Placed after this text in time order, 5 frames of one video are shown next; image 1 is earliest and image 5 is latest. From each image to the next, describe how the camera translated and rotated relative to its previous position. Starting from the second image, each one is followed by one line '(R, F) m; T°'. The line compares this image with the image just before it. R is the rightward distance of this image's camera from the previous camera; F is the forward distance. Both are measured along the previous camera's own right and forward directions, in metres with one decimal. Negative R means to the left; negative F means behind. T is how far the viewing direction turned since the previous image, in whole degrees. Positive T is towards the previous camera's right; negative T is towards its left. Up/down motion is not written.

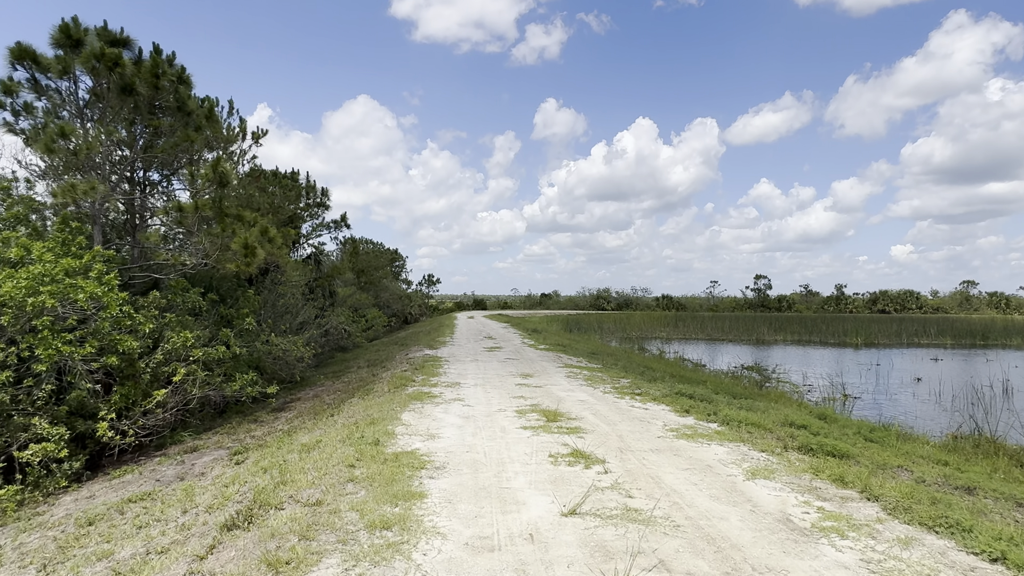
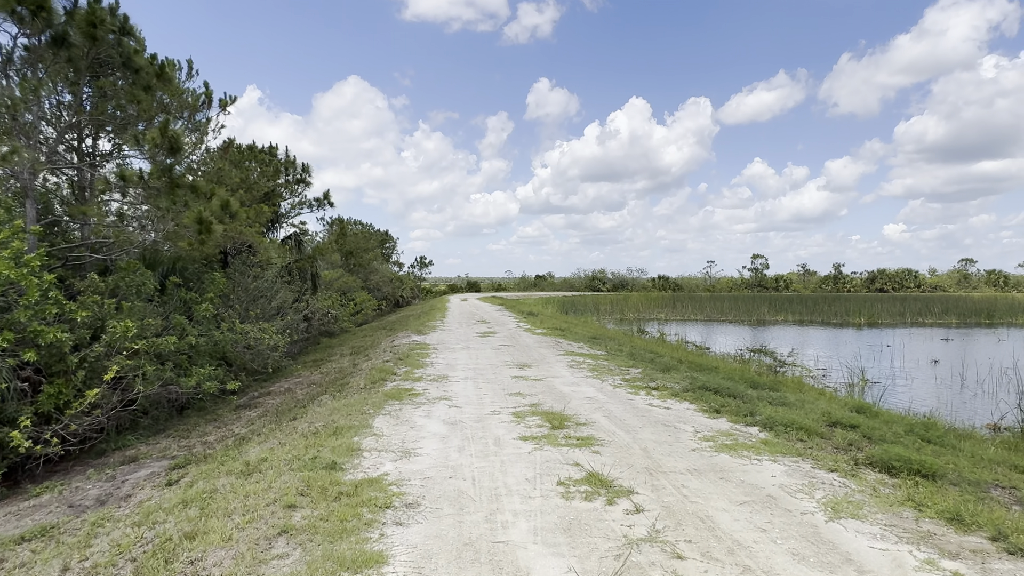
(0.0, +1.3) m; +1°
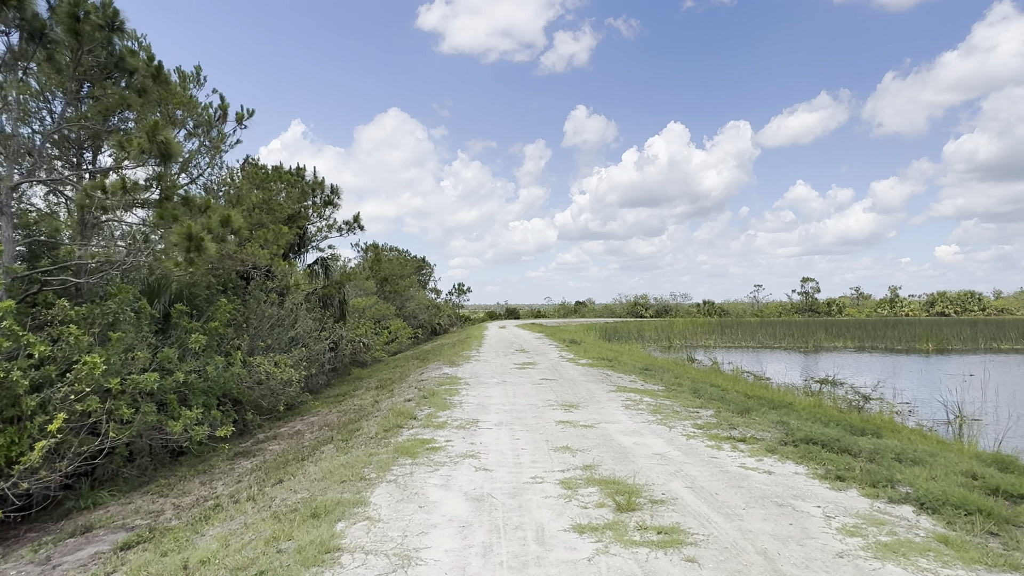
(0.0, +1.5) m; -3°
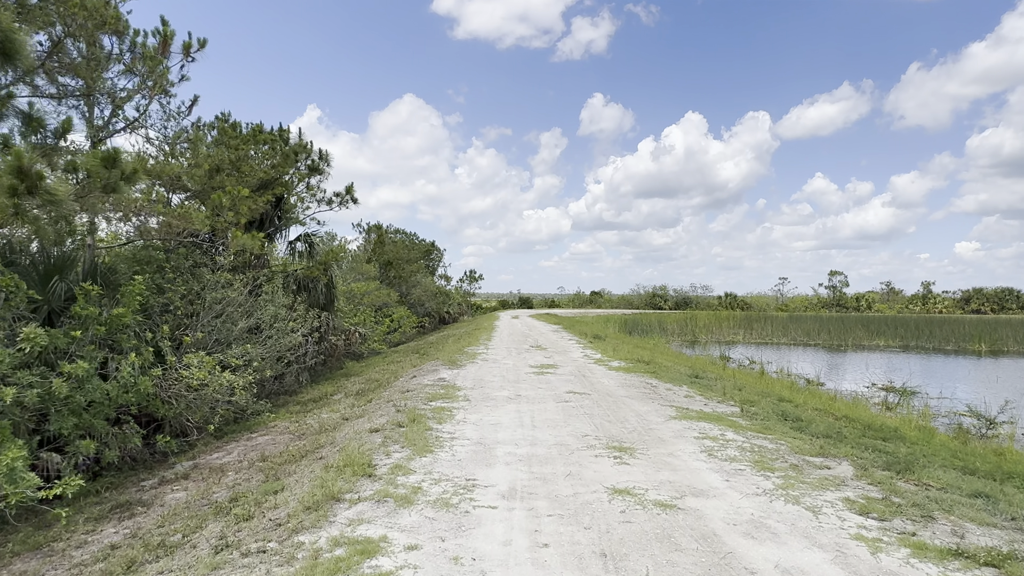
(-0.1, +2.9) m; -1°
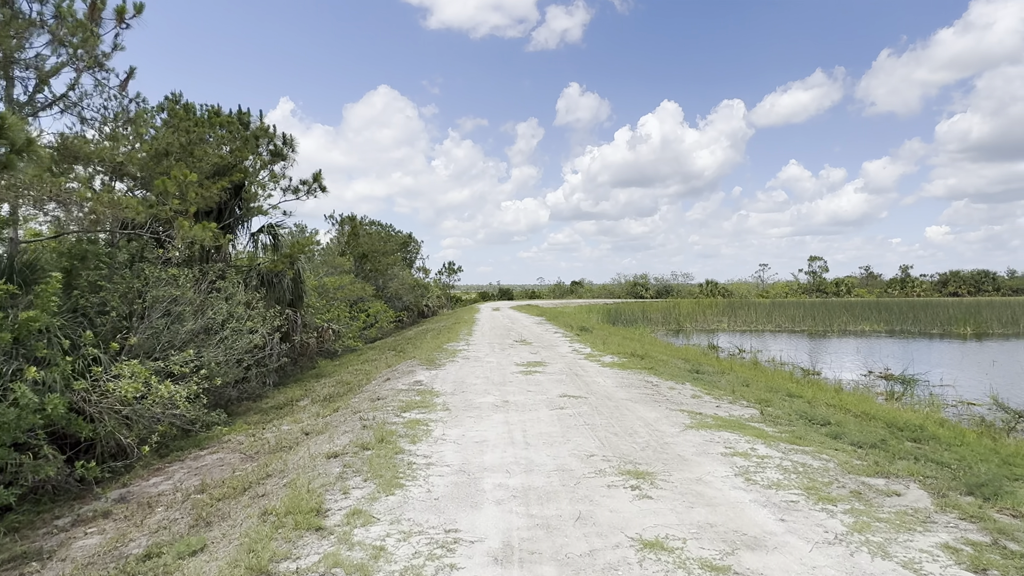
(0.0, +1.1) m; +2°
